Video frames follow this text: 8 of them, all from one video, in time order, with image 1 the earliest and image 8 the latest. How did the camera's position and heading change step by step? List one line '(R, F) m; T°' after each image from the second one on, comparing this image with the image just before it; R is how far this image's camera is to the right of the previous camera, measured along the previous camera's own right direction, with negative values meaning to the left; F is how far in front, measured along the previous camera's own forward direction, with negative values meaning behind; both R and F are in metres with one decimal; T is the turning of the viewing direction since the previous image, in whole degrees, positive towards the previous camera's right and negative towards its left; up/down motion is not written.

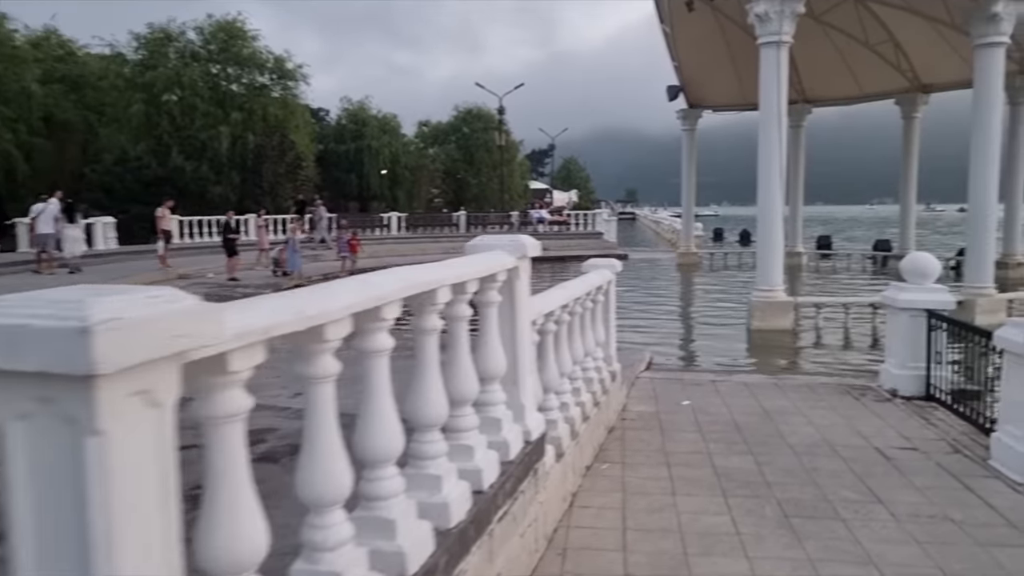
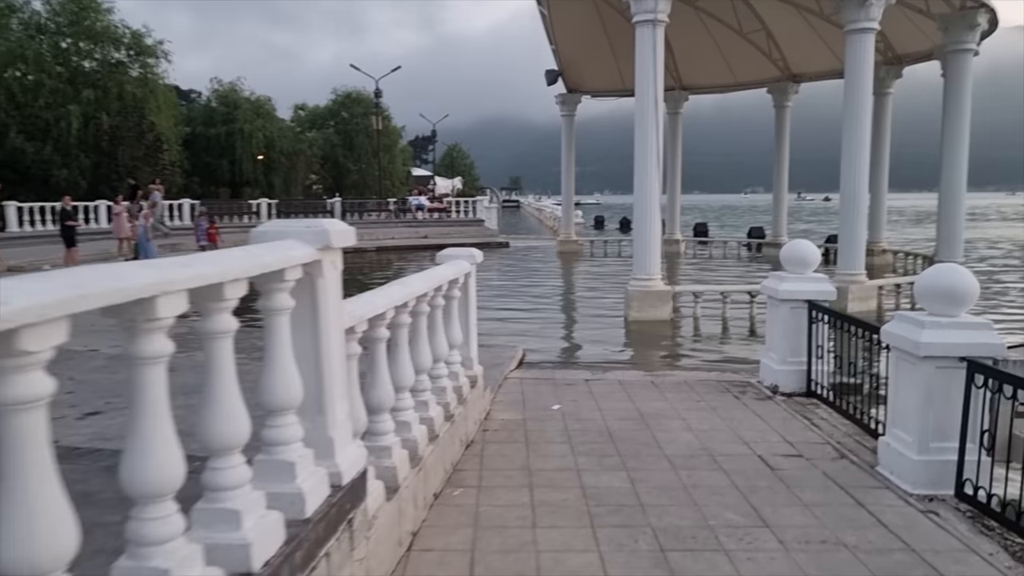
(+0.3, +0.9) m; +8°
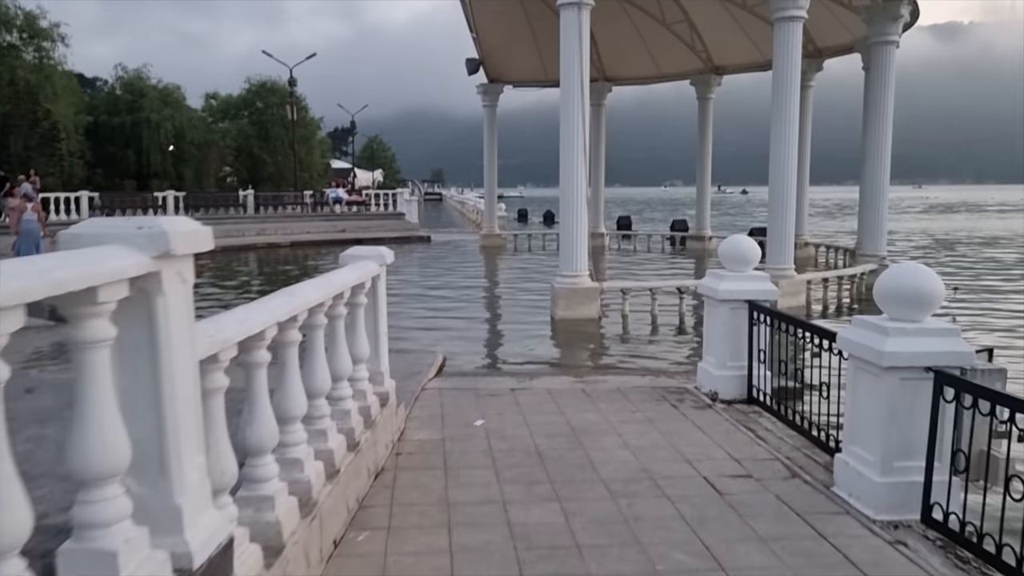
(+0.1, +0.7) m; +5°
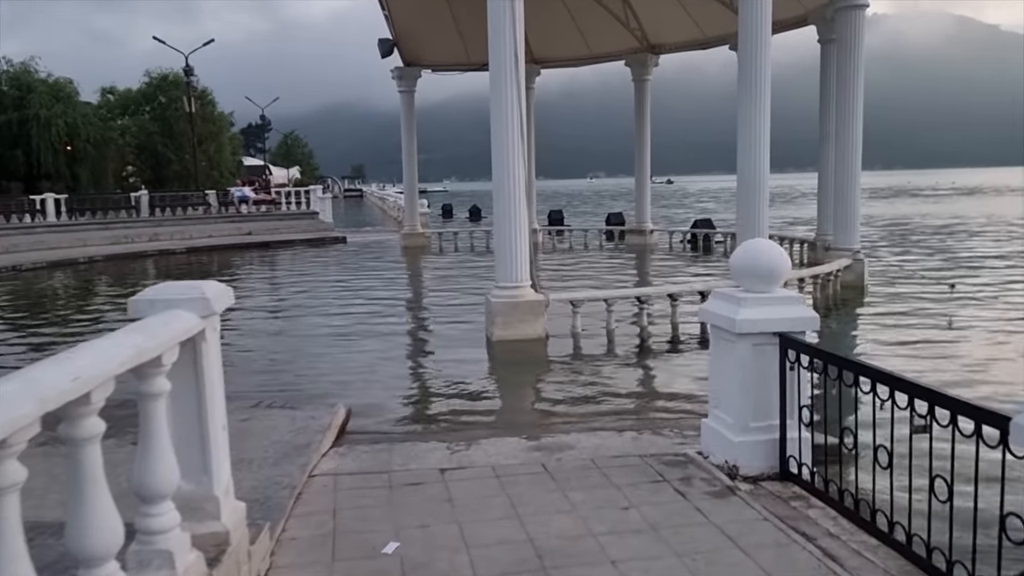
(0.0, +2.3) m; +5°
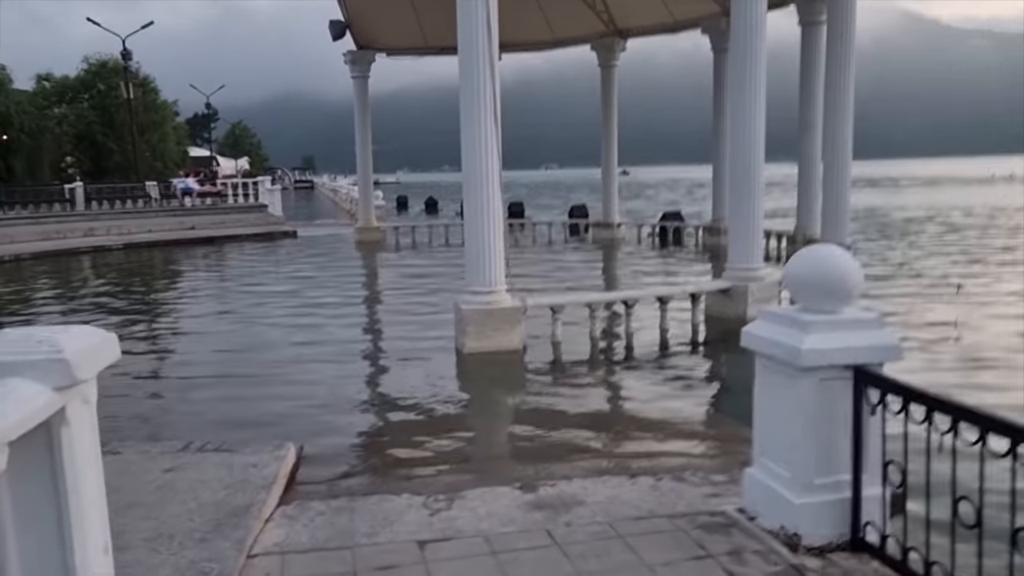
(-0.2, +1.1) m; +3°
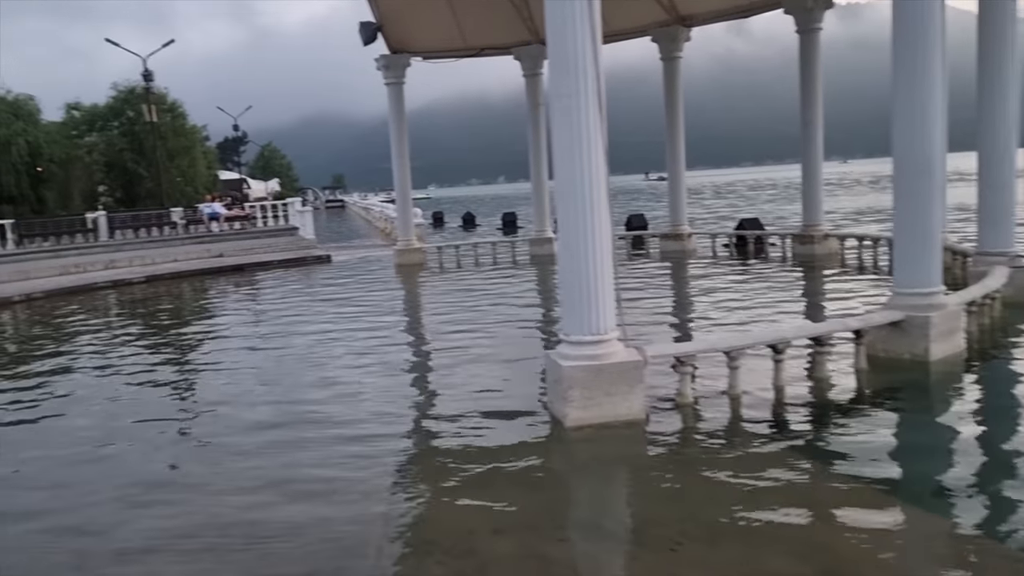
(-0.6, +2.4) m; -2°
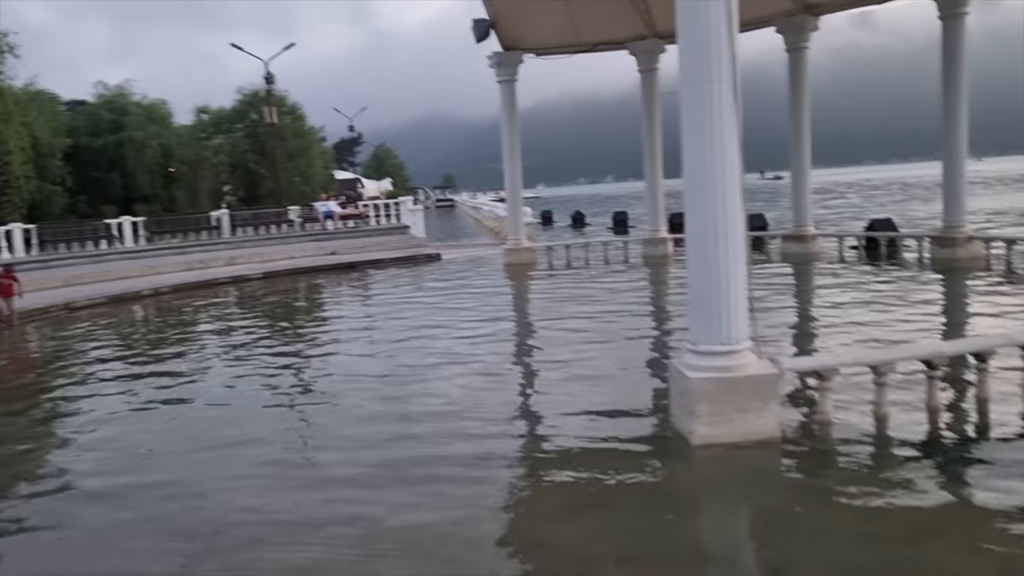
(-0.1, +0.4) m; -7°
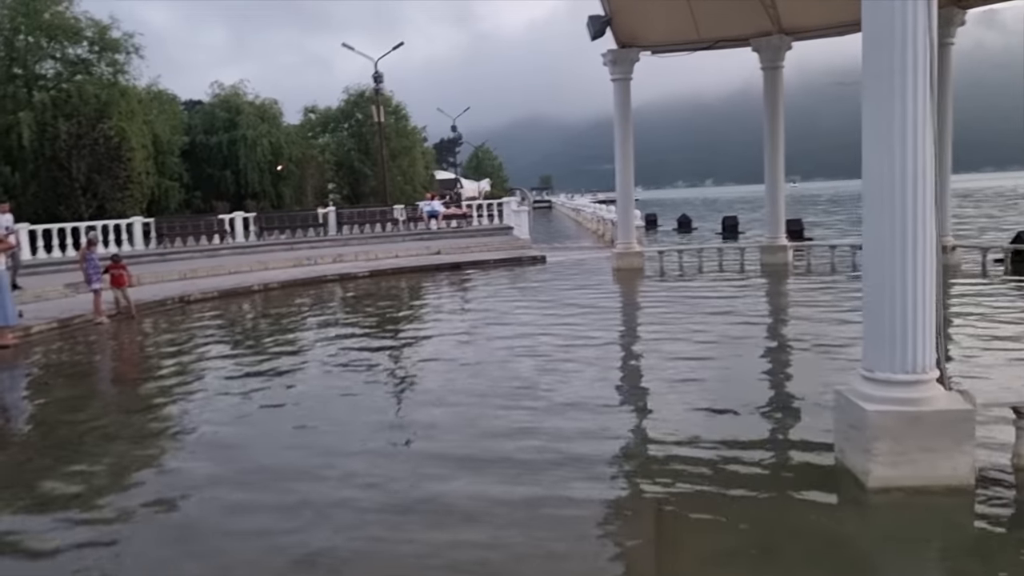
(-0.4, +0.6) m; -6°
